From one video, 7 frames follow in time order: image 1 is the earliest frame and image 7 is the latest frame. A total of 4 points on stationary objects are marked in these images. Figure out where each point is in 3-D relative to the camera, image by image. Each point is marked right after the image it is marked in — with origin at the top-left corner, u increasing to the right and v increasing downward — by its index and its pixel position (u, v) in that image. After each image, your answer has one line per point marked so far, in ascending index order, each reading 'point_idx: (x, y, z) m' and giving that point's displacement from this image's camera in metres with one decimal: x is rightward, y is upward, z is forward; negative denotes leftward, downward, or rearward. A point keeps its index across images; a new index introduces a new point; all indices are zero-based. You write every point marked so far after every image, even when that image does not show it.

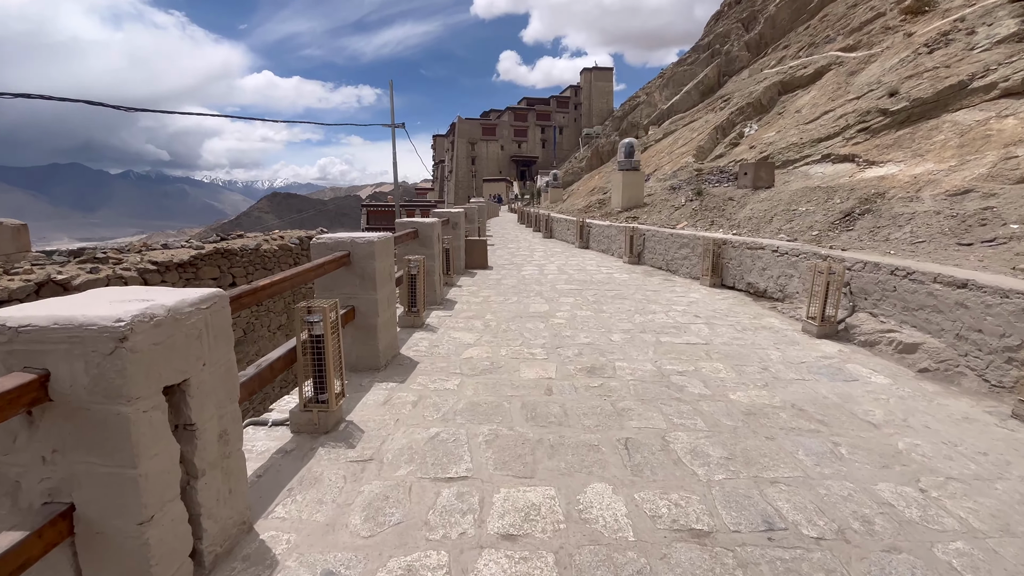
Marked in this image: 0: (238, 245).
0: (-5.4, +0.8, +9.1) m
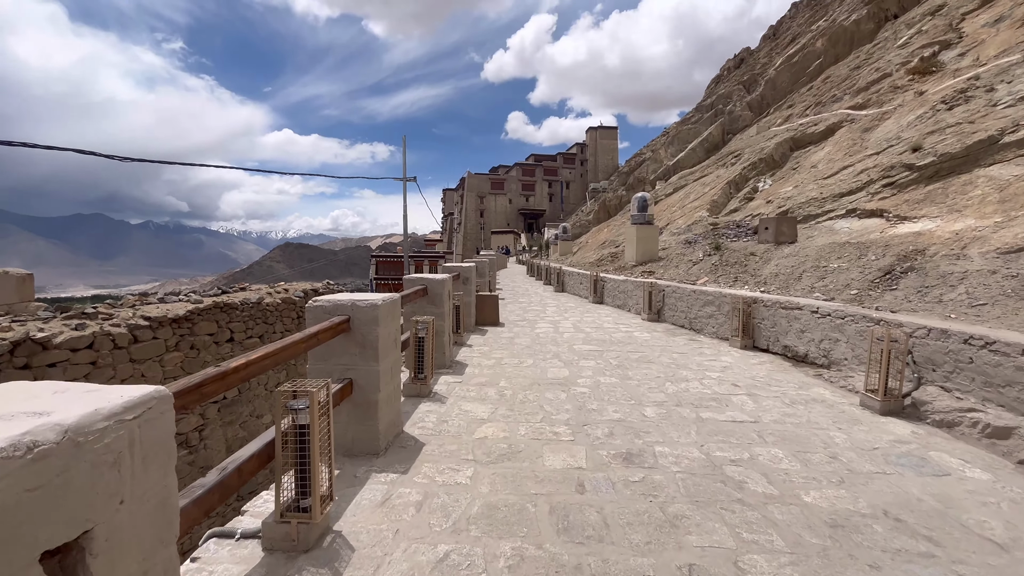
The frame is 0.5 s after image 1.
0: (-5.2, -0.2, +8.7) m
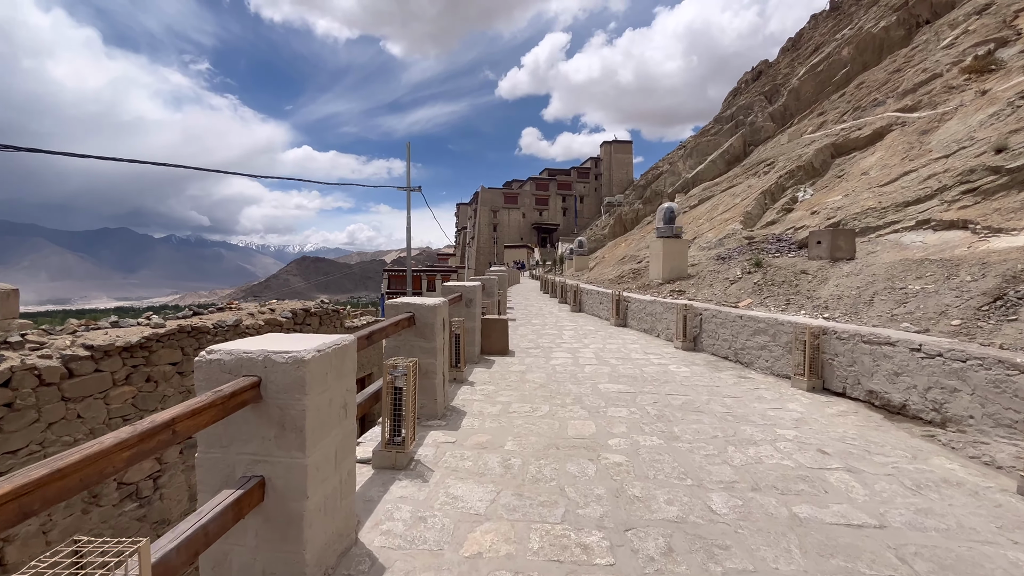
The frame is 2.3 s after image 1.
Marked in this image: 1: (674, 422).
0: (-5.0, -0.6, +7.7) m
1: (+1.5, -1.3, +4.4) m
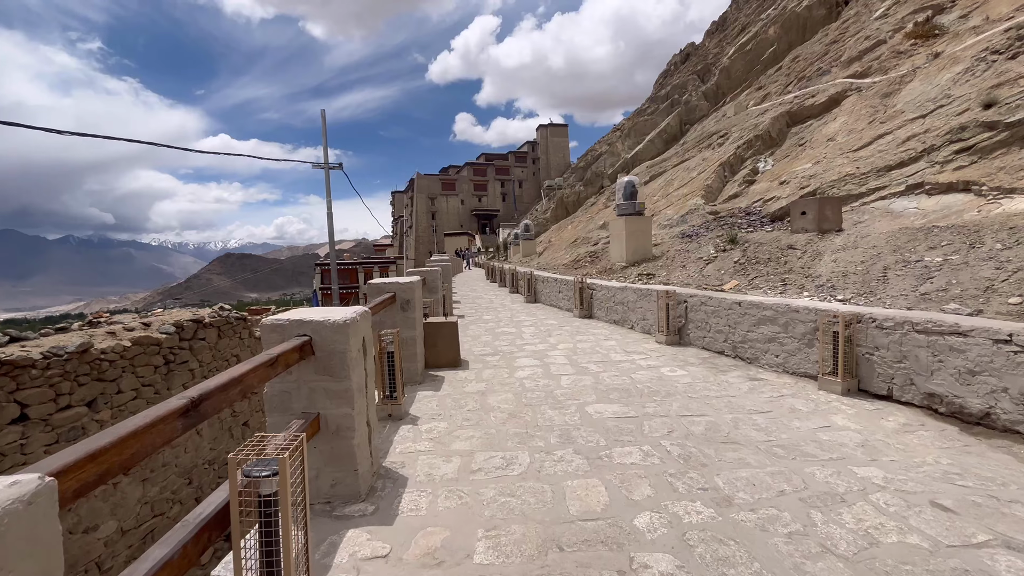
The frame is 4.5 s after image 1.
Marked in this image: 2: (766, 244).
0: (-5.6, -0.7, +5.5) m
1: (+1.3, -1.2, +3.1) m
2: (+4.3, +0.7, +7.8) m
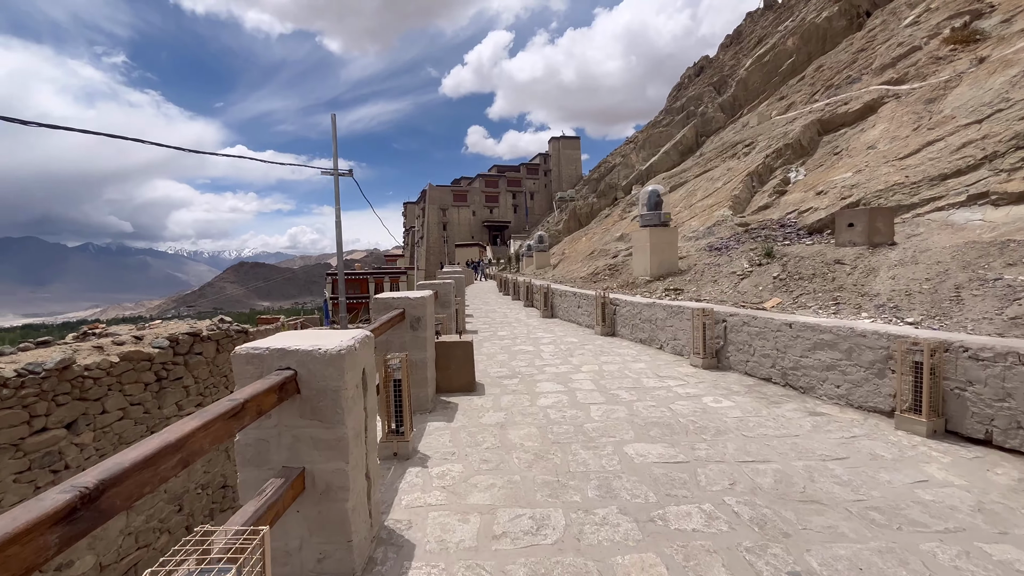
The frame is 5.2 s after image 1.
0: (-5.4, -0.8, +5.0) m
1: (+1.5, -1.3, +2.4) m
2: (+4.6, +0.5, +7.2) m
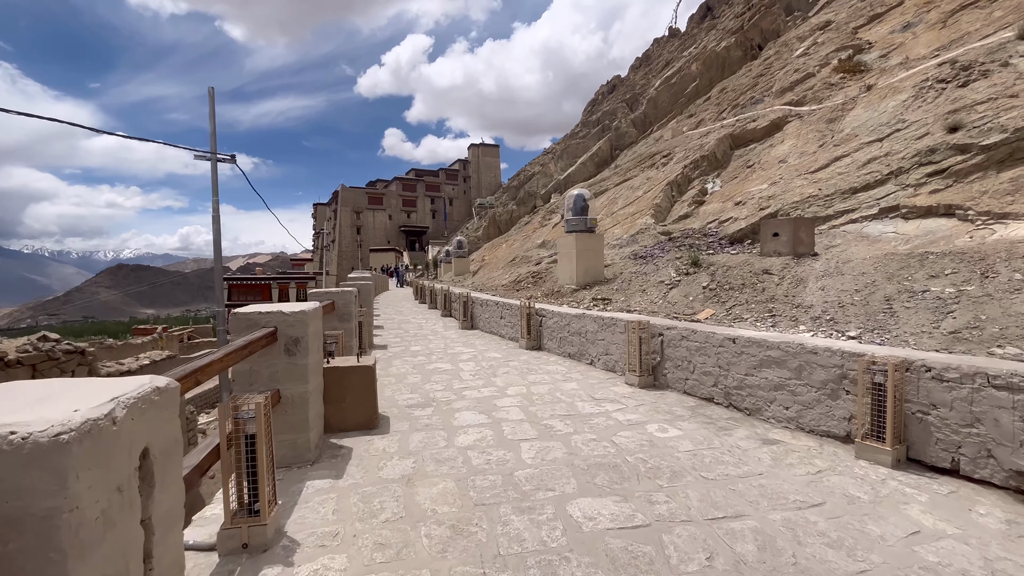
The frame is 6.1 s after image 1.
0: (-6.0, -0.9, +3.1) m
1: (+1.2, -1.4, +1.7) m
2: (+3.4, +0.3, +7.0) m
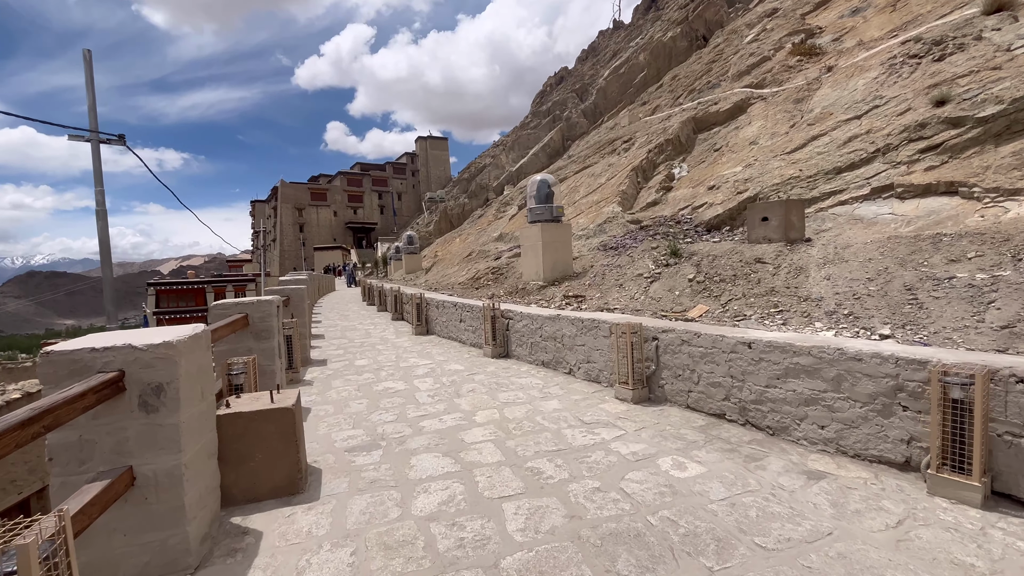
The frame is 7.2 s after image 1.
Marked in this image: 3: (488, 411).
0: (-6.1, -1.2, +1.5) m
1: (+1.2, -1.4, +0.9) m
2: (+2.9, +0.4, +6.3) m
3: (-0.2, -1.2, +4.4) m
